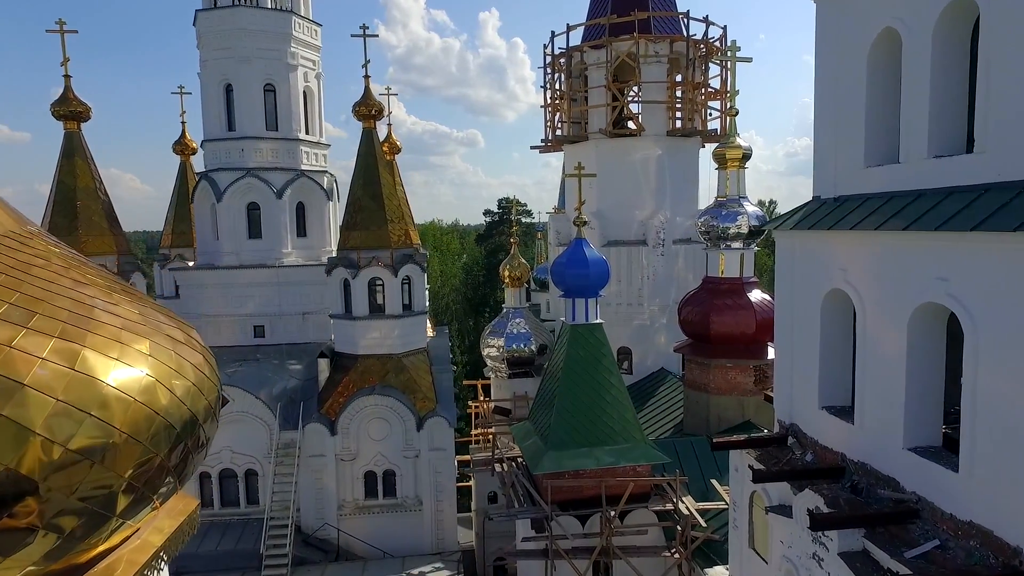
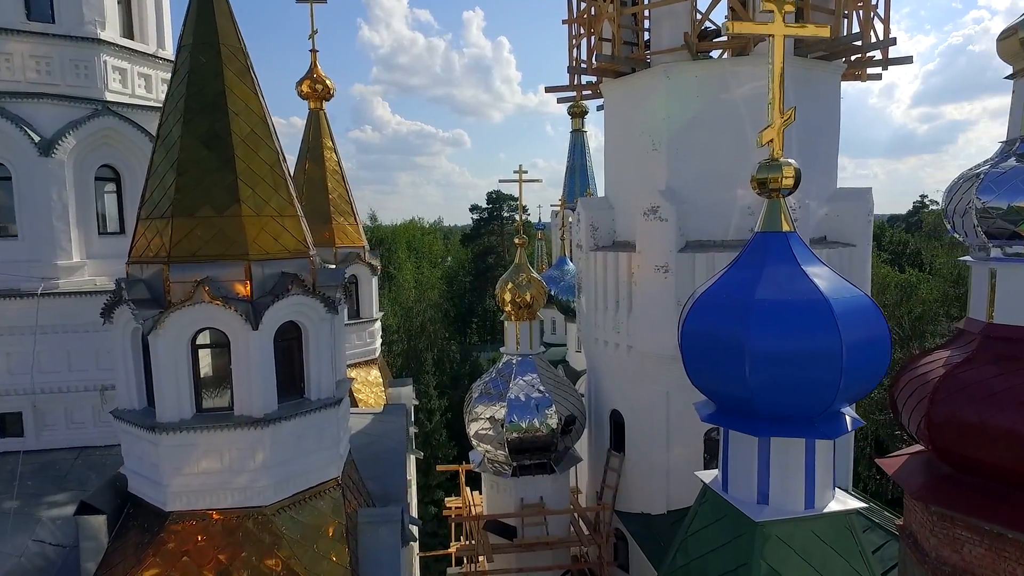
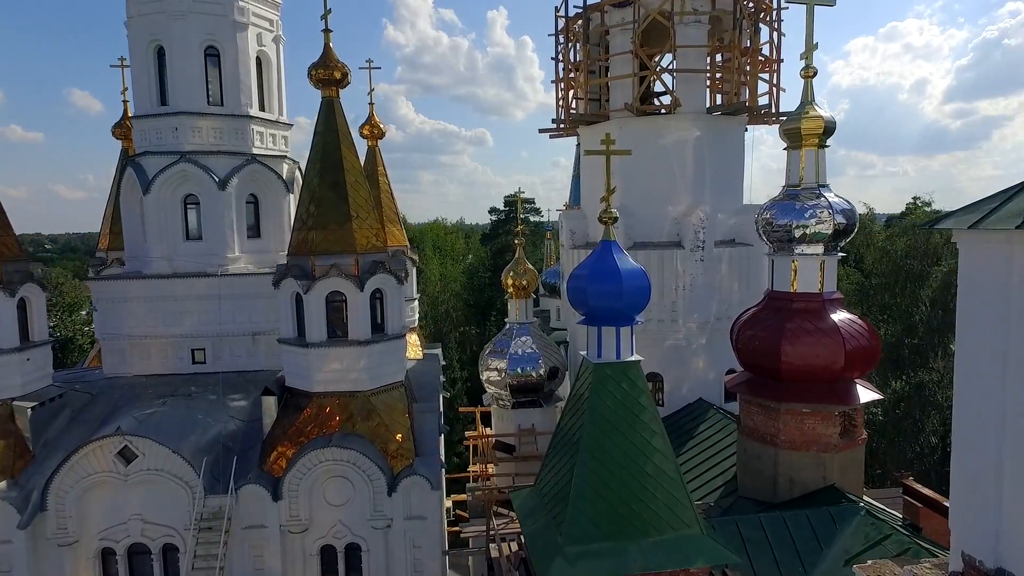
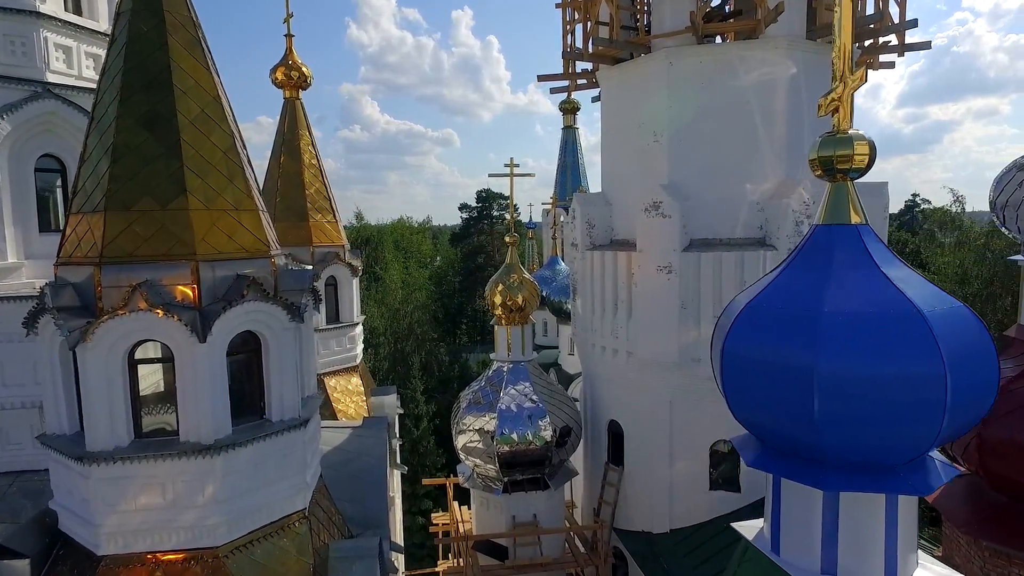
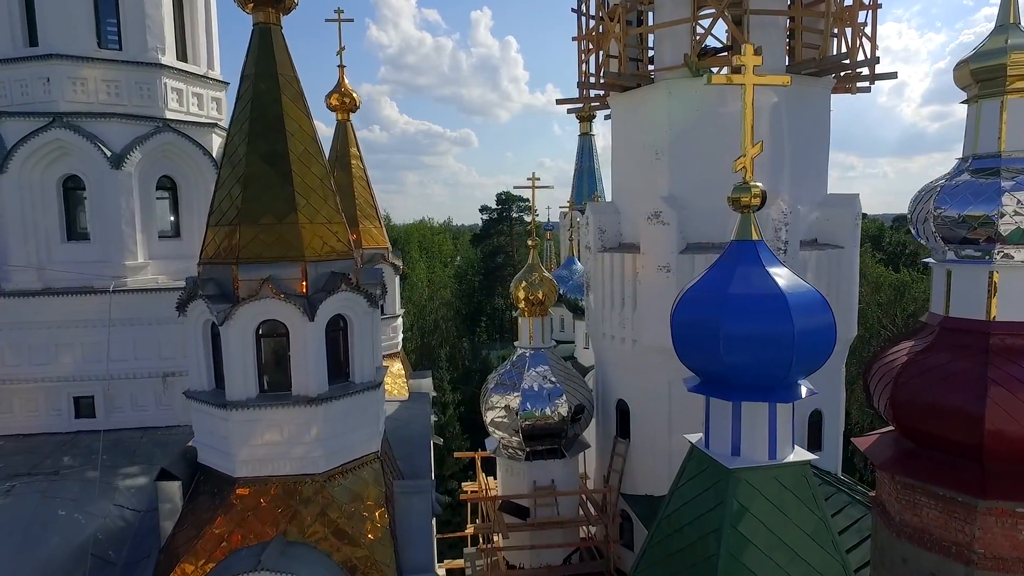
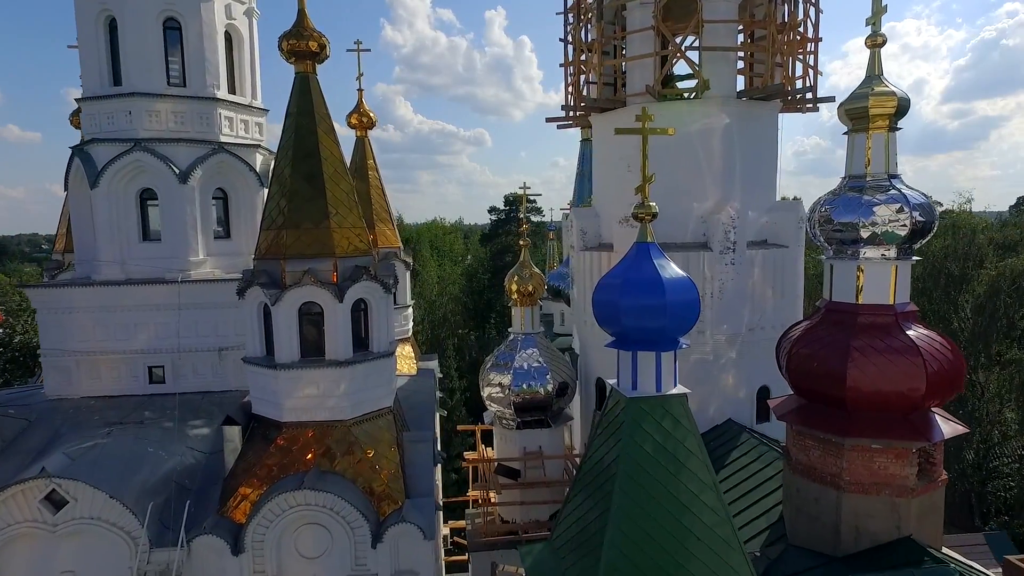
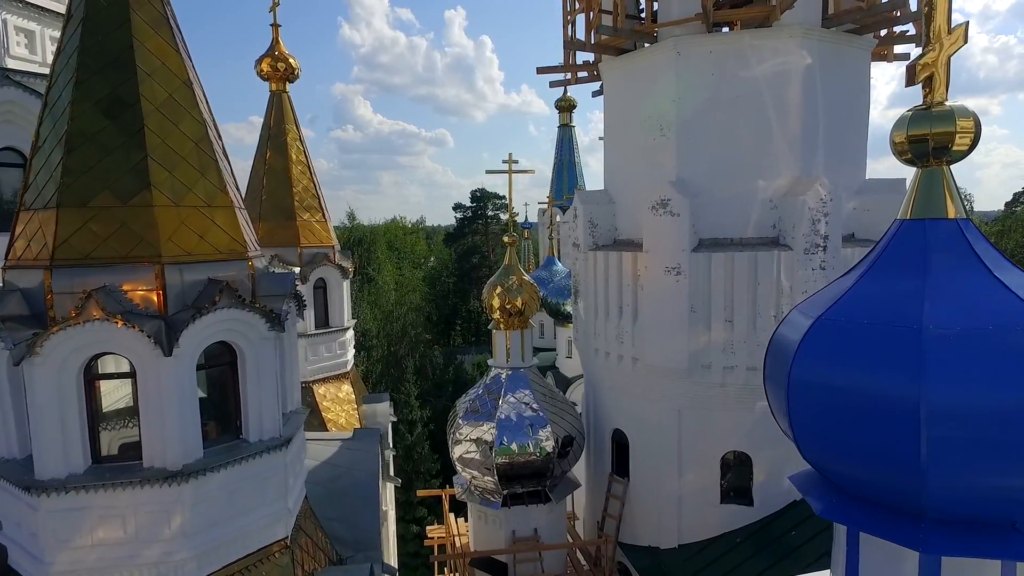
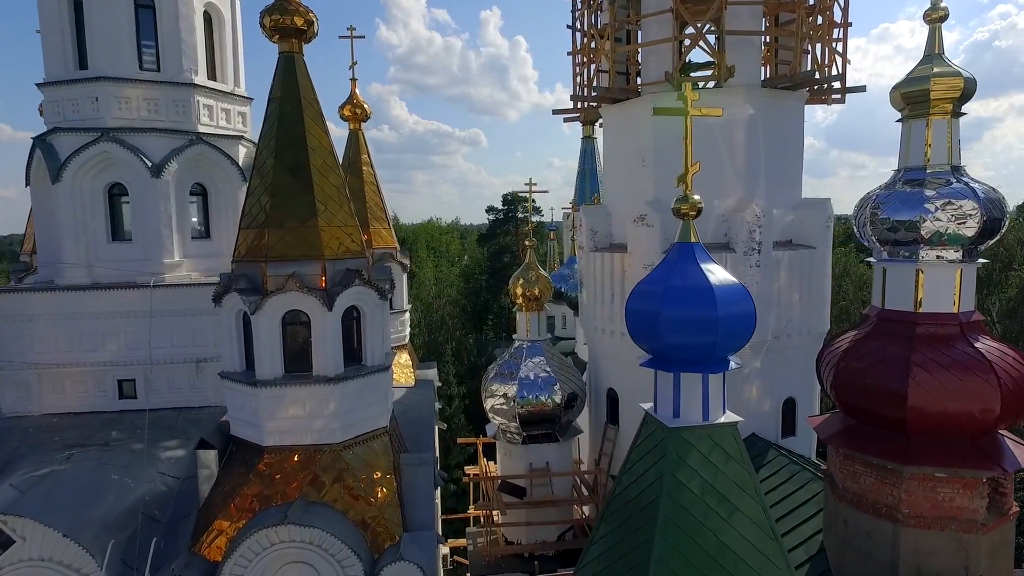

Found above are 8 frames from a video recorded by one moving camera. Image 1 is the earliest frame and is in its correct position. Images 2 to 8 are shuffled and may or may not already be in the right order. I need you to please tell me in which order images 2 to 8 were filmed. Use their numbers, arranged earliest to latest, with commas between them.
3, 6, 8, 5, 2, 4, 7
